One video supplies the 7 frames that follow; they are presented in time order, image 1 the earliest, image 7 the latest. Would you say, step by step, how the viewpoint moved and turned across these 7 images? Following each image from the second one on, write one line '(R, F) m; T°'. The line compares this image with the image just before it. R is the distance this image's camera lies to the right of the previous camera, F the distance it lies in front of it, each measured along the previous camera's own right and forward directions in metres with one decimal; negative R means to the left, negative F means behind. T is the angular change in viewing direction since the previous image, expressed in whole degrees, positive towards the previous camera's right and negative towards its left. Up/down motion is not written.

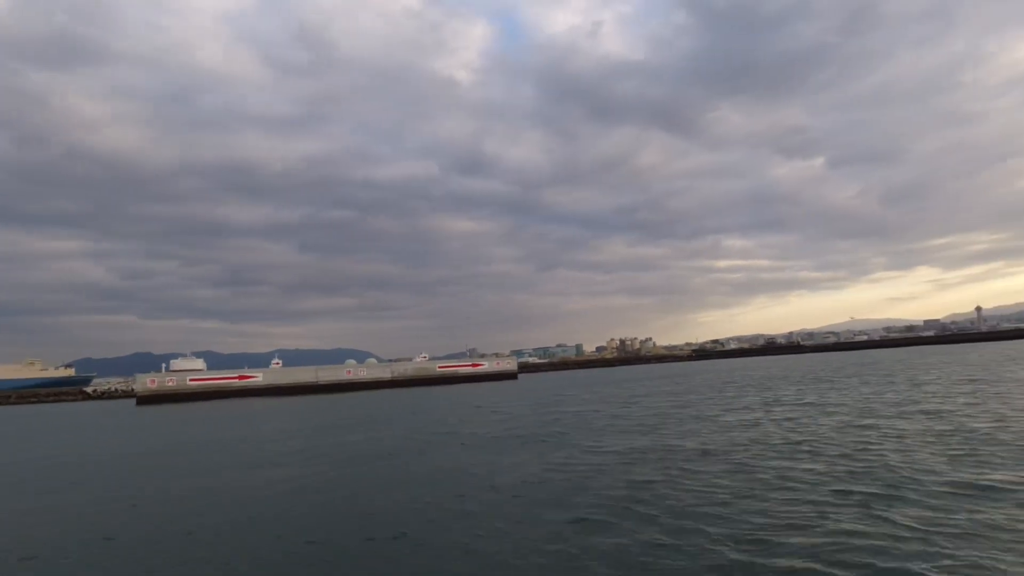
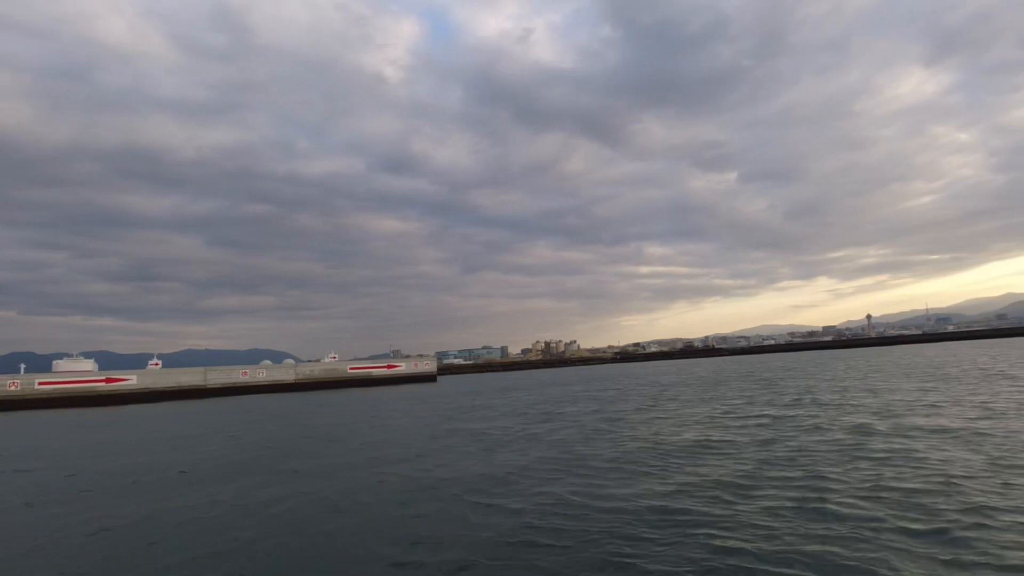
(0.0, 0.0) m; +7°
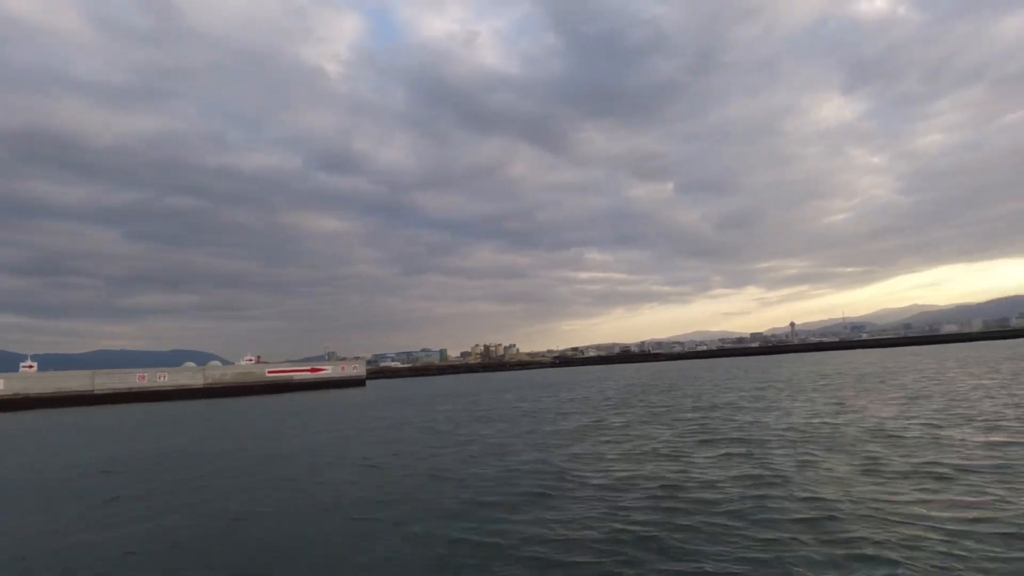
(-0.1, 0.0) m; +6°
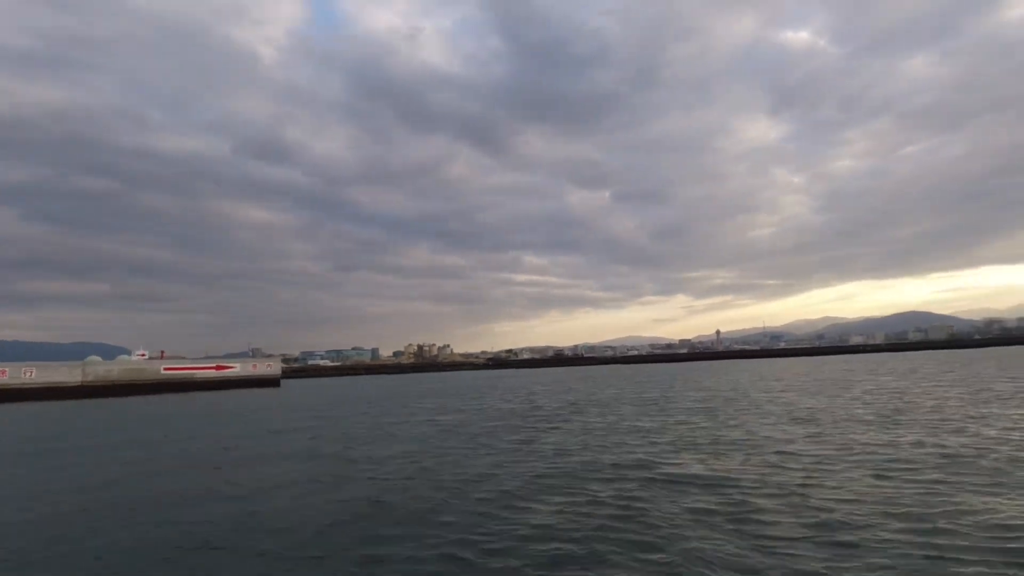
(0.0, 0.0) m; +6°
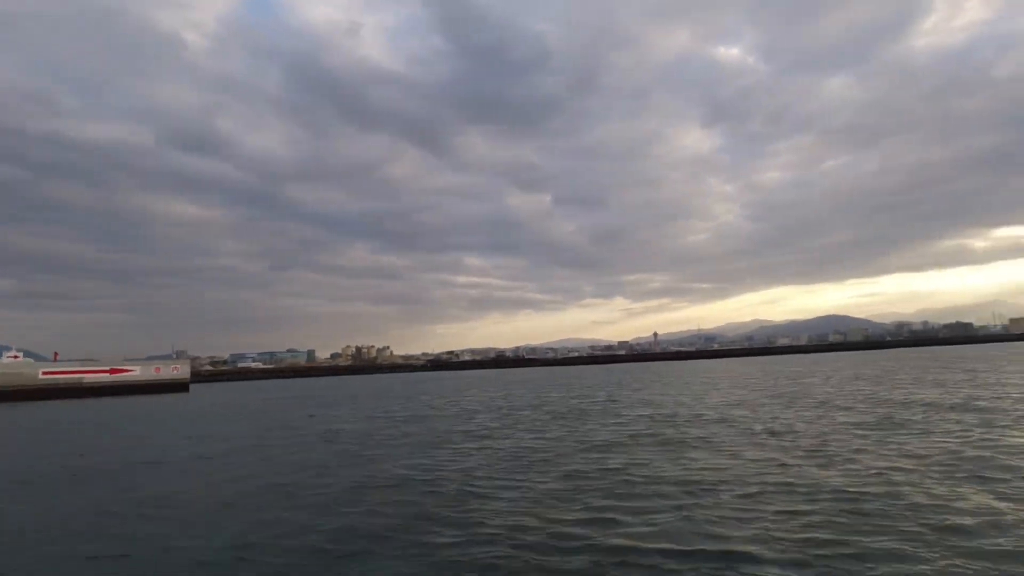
(+0.1, +0.8) m; +6°
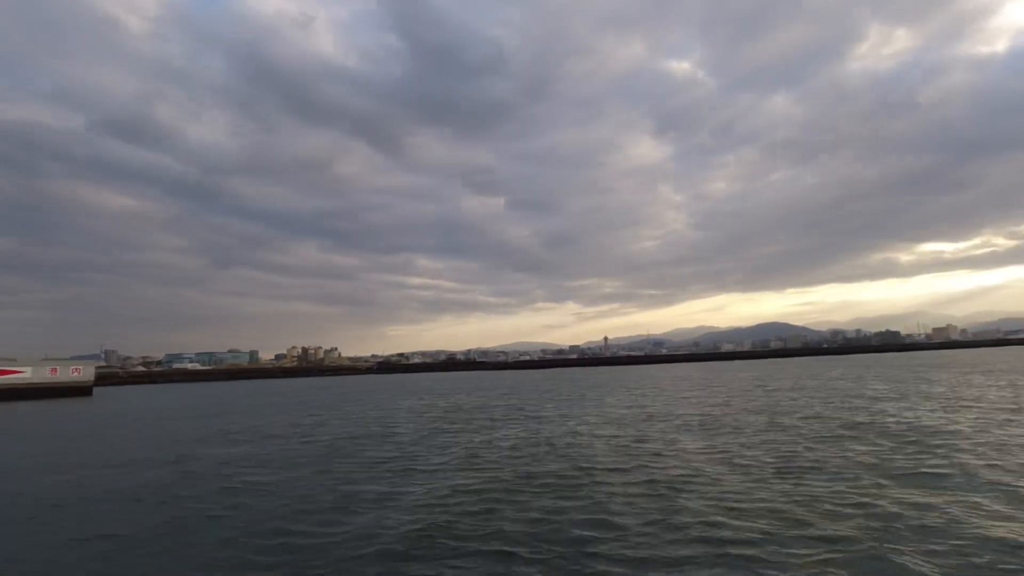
(+0.1, +0.9) m; +4°
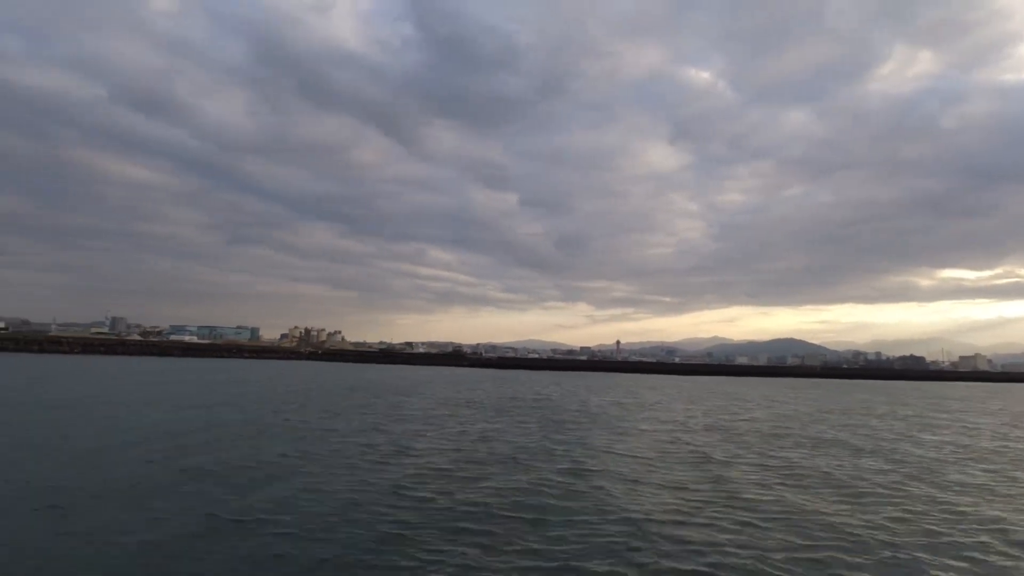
(-1.5, +8.0) m; -1°
